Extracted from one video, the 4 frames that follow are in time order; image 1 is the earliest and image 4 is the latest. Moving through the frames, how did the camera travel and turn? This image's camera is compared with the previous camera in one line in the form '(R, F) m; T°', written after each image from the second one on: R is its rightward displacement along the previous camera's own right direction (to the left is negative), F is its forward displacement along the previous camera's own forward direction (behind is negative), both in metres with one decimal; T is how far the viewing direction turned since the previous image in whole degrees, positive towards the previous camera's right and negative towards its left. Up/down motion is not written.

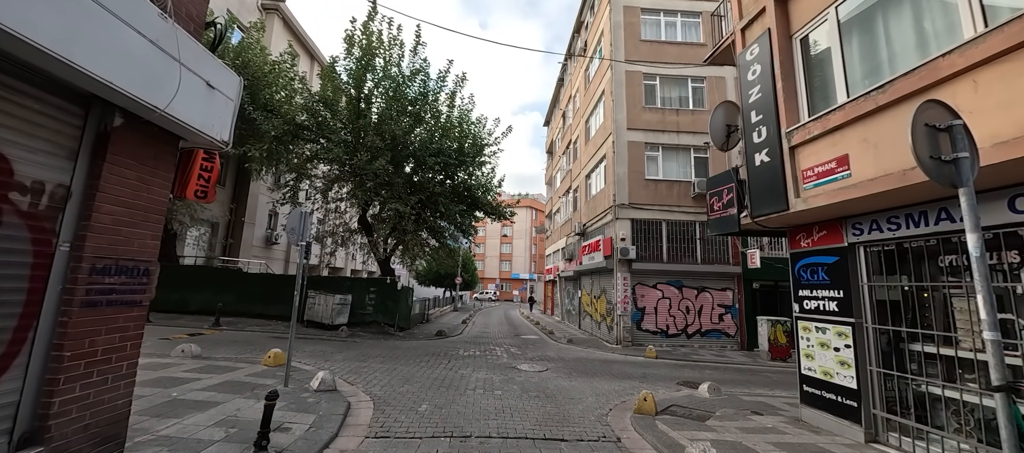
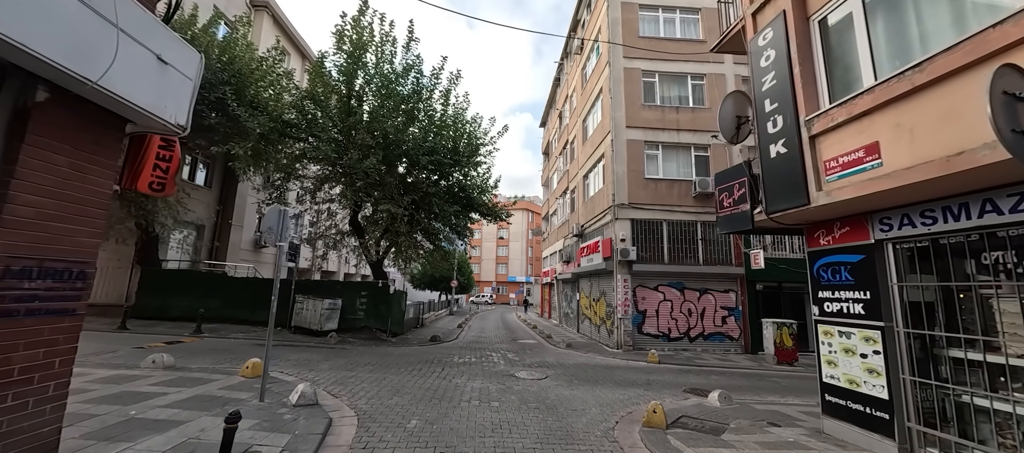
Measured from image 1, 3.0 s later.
(0.0, +0.5) m; +1°
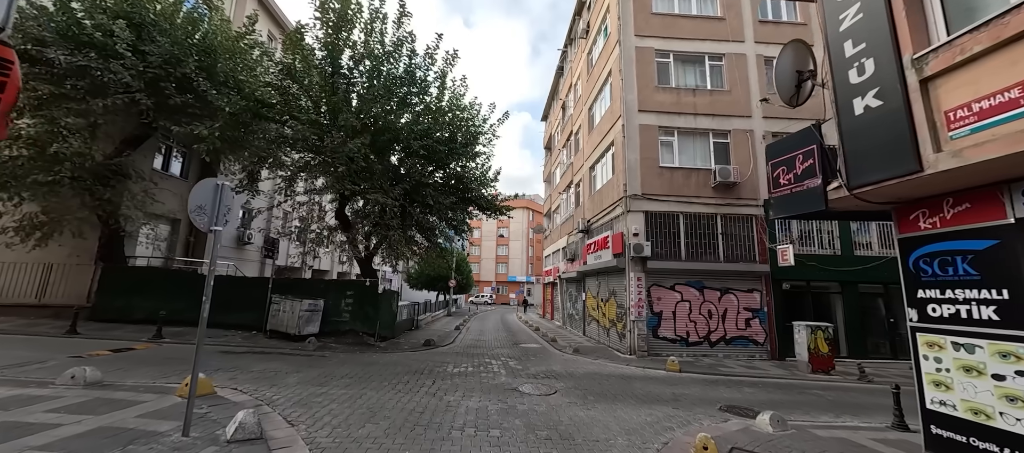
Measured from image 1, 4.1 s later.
(-0.1, +1.3) m; 0°
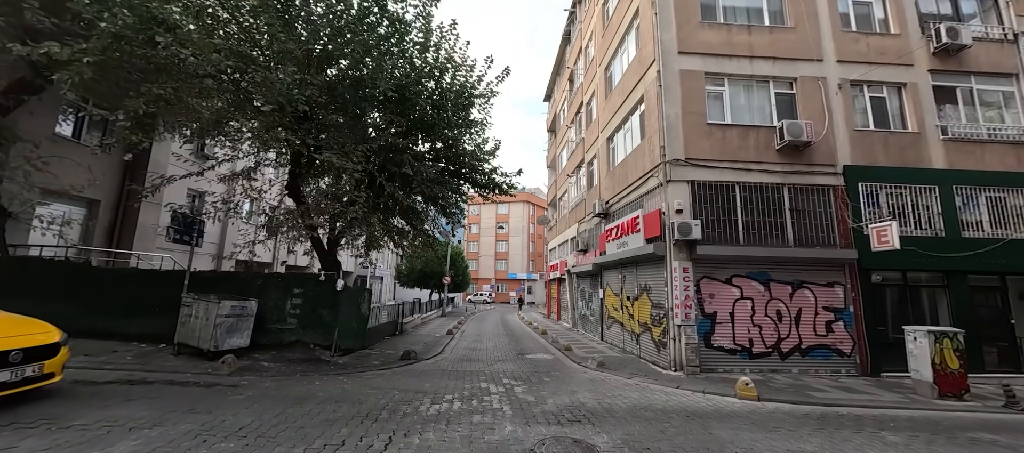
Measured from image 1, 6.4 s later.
(-0.1, +3.0) m; 0°
